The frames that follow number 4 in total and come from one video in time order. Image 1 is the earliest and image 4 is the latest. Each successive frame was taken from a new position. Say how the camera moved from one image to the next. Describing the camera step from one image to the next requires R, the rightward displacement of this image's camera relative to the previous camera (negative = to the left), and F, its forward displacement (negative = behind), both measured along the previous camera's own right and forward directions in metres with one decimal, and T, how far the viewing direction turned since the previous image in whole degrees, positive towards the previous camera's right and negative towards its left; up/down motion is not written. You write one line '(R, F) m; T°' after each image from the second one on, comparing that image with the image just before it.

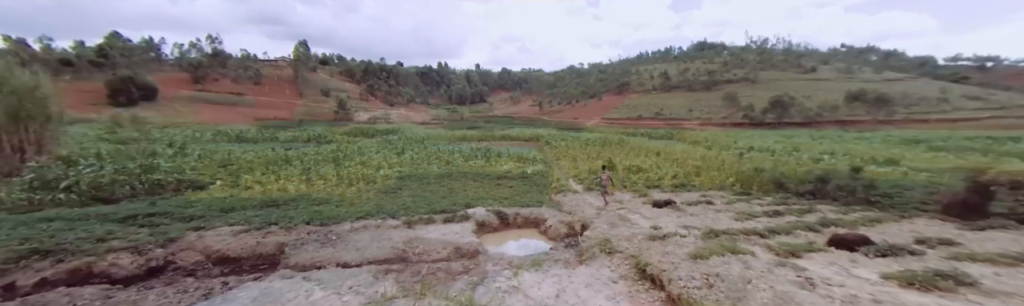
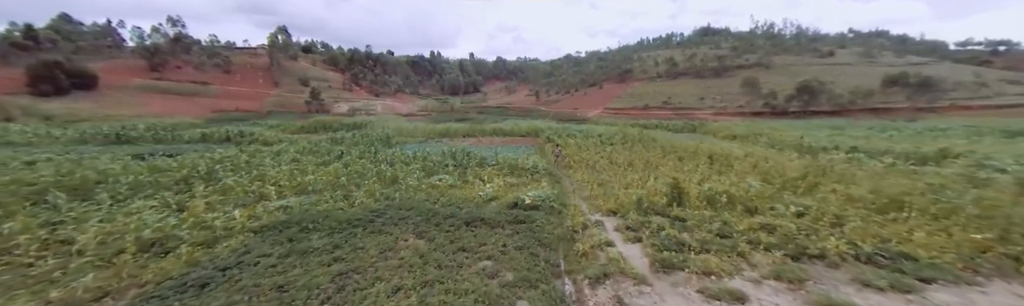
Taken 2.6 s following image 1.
(+0.1, +1.5) m; +1°
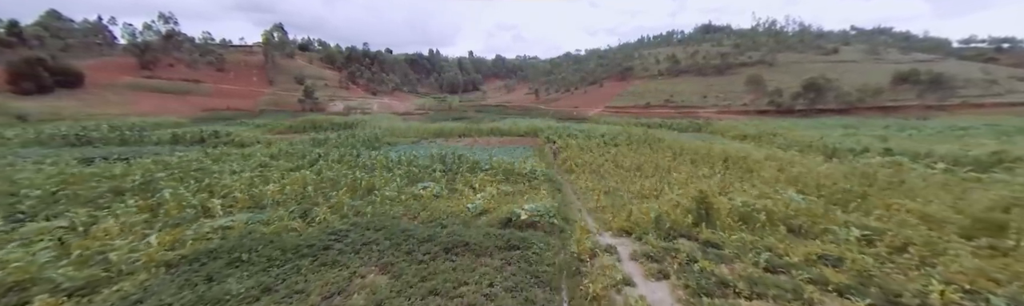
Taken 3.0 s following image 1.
(0.0, +0.3) m; 0°
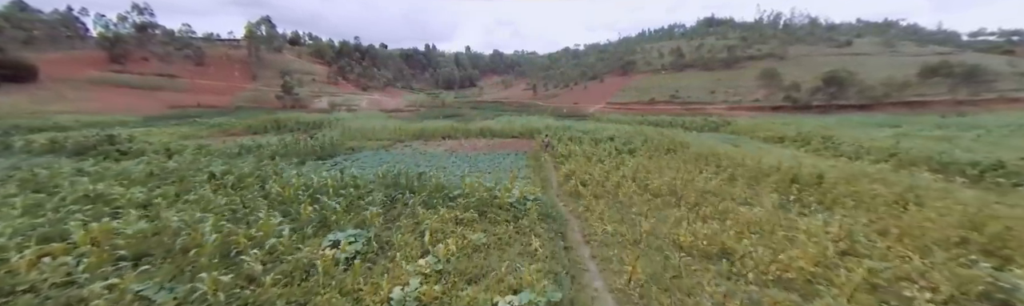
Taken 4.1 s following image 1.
(+0.1, +0.9) m; 0°
